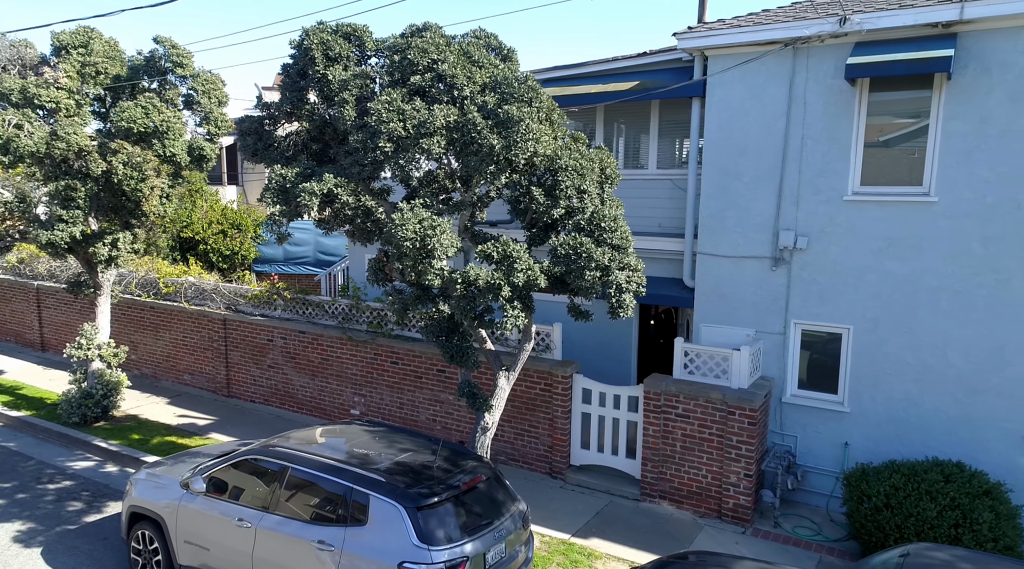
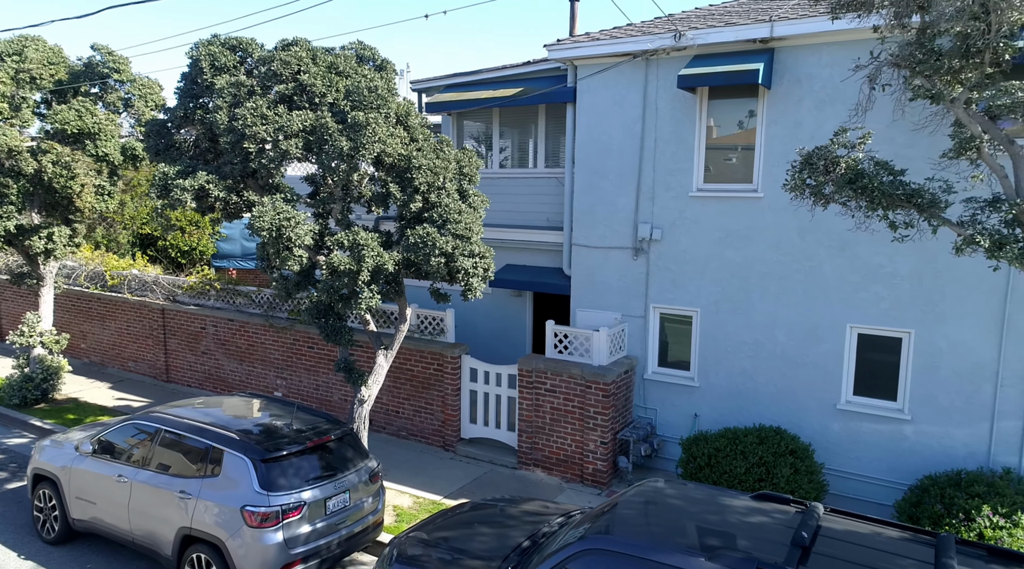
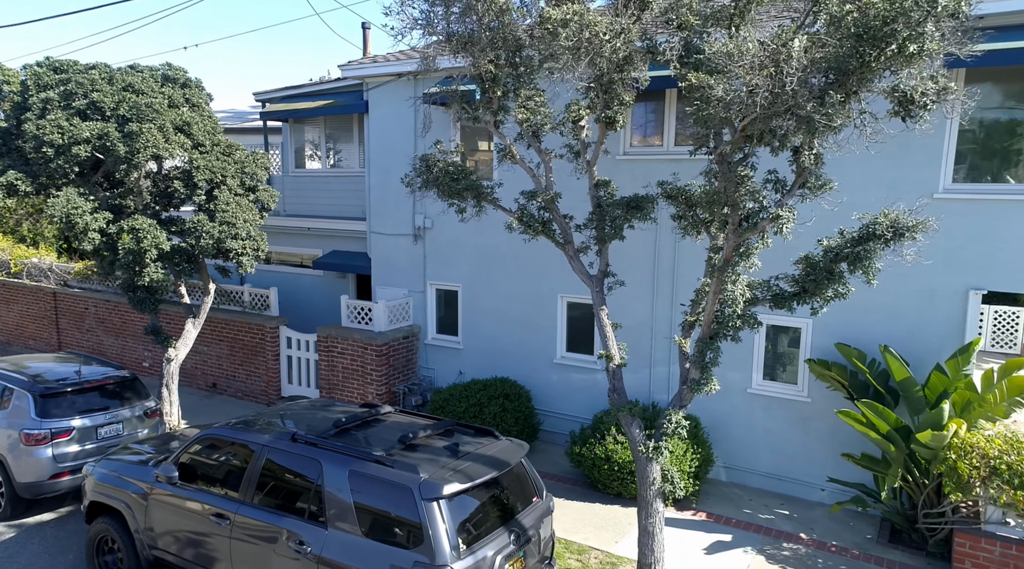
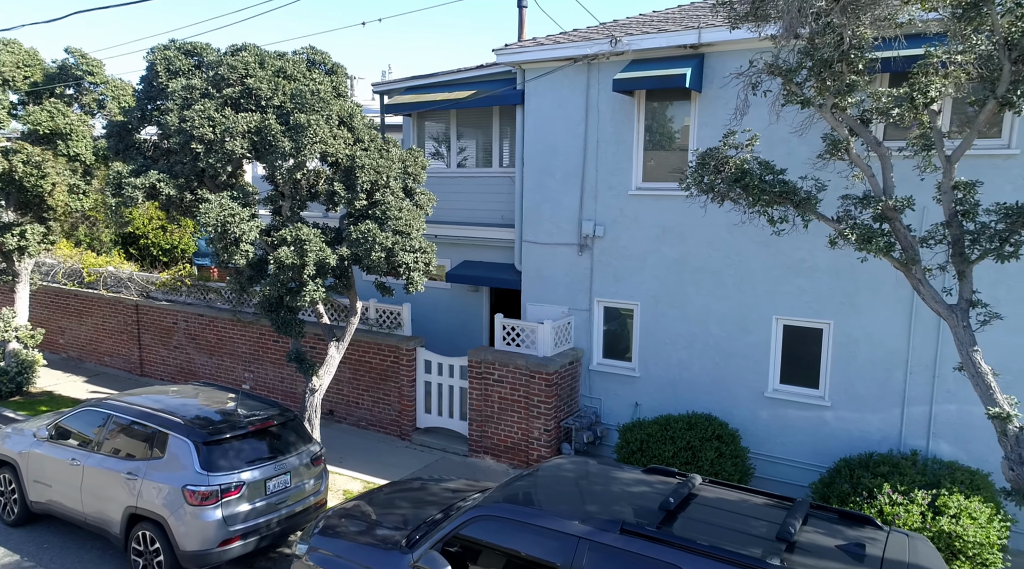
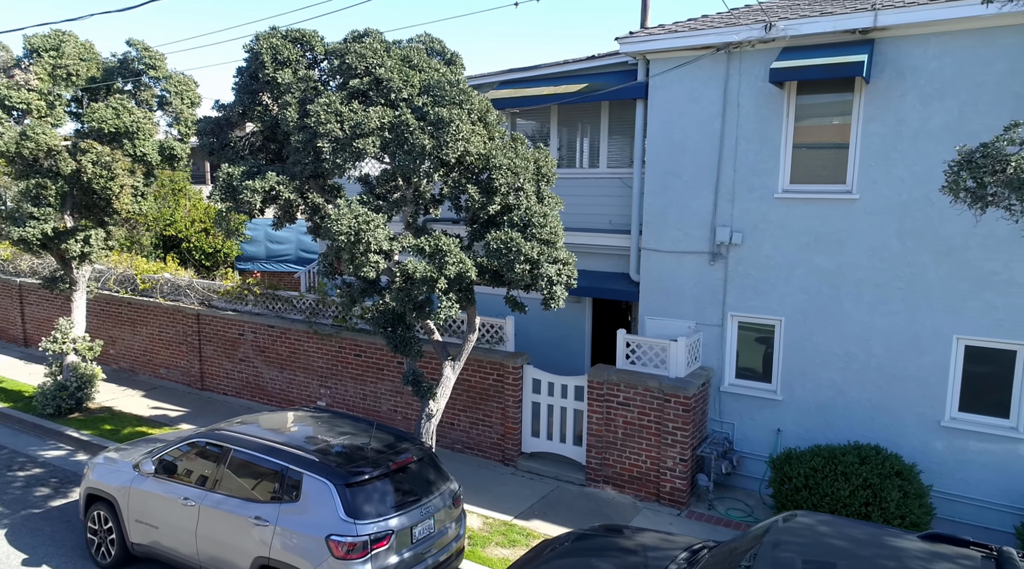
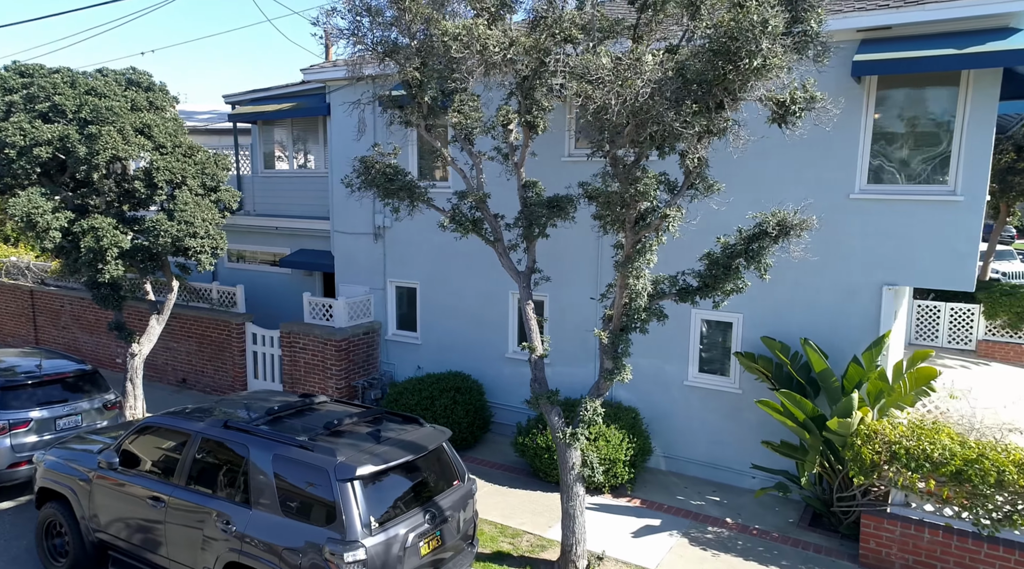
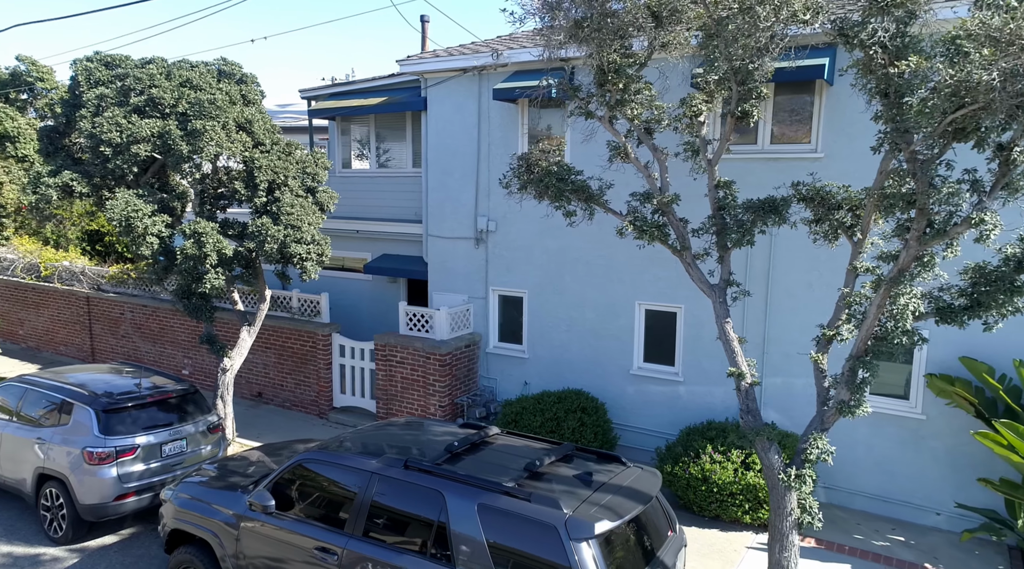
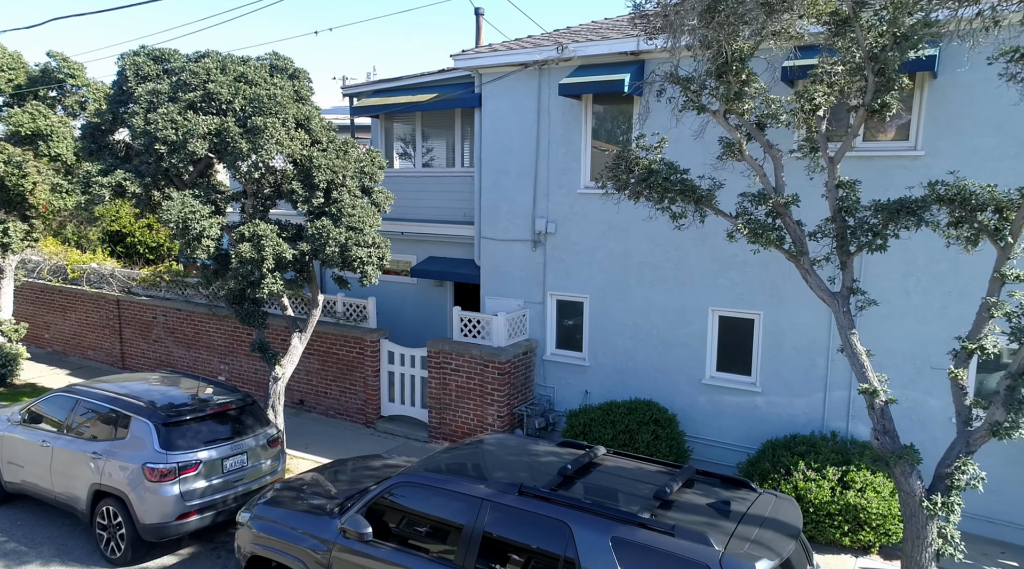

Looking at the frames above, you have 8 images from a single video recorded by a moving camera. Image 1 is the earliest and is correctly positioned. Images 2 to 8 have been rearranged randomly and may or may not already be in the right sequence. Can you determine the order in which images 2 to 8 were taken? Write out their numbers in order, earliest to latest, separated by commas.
5, 2, 4, 8, 7, 3, 6
